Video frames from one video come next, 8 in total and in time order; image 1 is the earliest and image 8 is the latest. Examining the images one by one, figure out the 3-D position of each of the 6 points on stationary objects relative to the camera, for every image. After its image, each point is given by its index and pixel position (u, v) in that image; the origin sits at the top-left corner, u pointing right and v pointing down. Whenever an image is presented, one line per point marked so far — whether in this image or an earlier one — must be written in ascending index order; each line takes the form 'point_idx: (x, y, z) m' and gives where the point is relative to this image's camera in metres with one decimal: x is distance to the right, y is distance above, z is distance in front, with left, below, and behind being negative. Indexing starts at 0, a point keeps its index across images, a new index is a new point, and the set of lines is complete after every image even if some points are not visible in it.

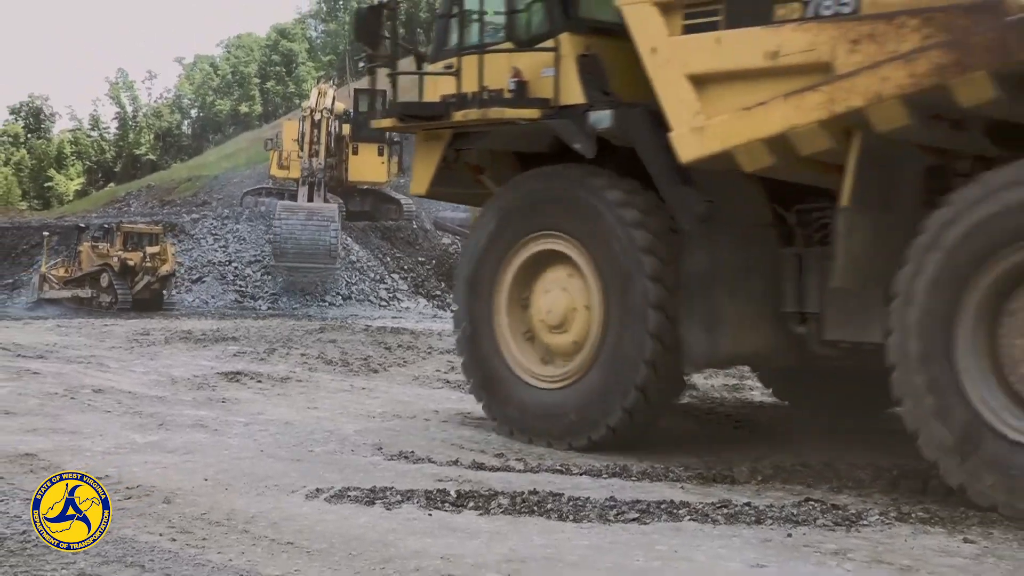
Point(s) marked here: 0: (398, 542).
0: (-0.4, -0.9, +3.4) m
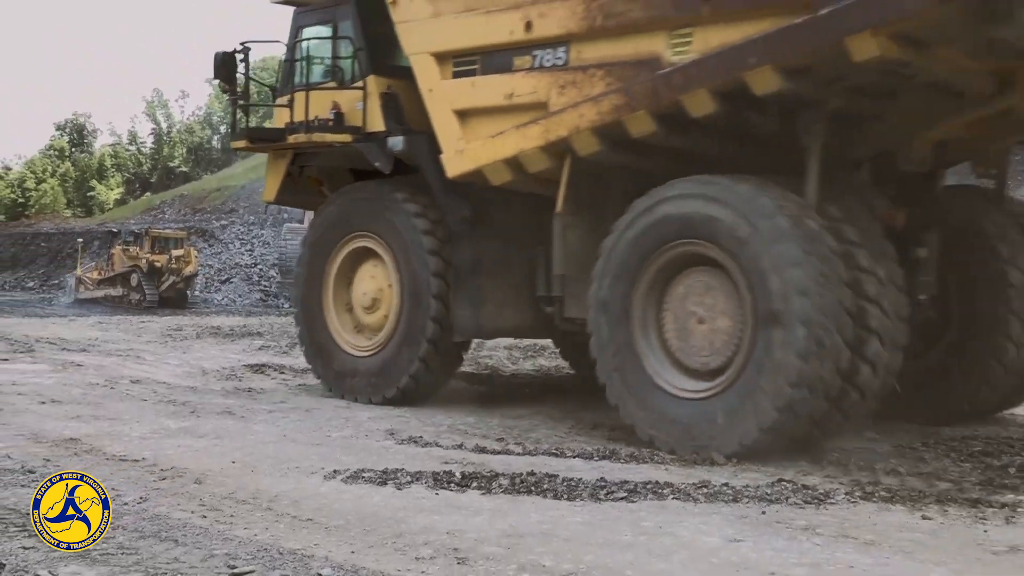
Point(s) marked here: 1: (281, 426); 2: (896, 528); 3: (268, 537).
0: (-0.4, -0.9, +3.7) m
1: (-1.2, -0.7, +4.9) m
2: (+1.5, -1.0, +3.7) m
3: (-0.9, -1.0, +3.5) m
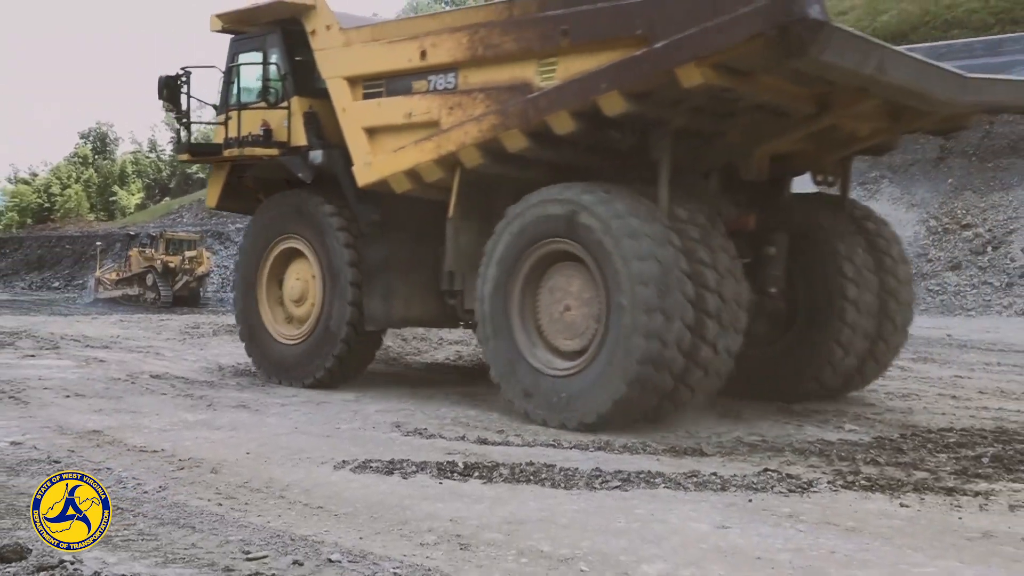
0: (-0.4, -0.9, +4.0) m
1: (-1.2, -0.7, +5.1) m
2: (+1.5, -1.0, +3.9) m
3: (-0.9, -1.0, +3.8) m
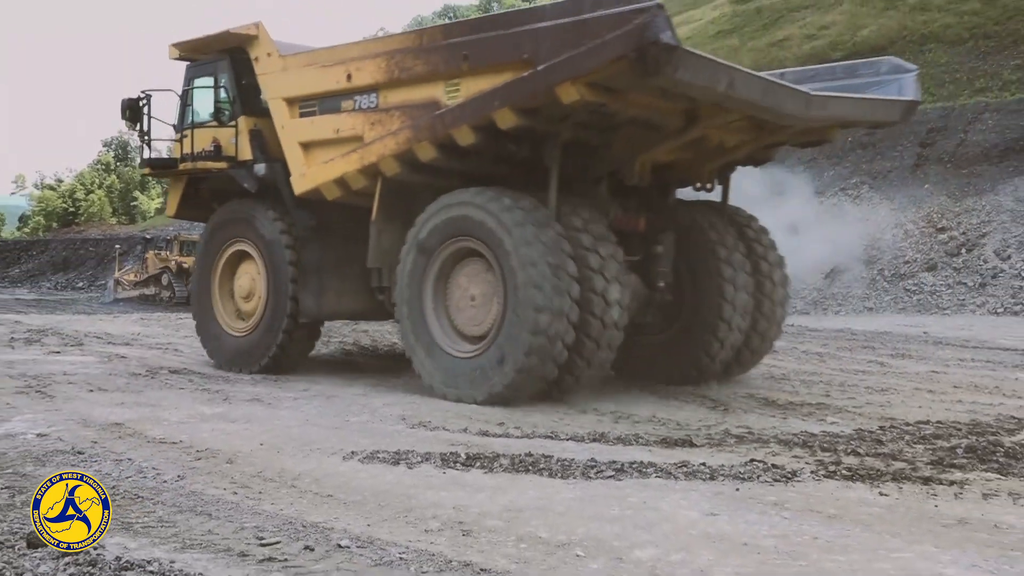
0: (-0.4, -0.9, +4.2) m
1: (-1.2, -0.7, +5.3) m
2: (+1.5, -1.0, +4.1) m
3: (-0.9, -1.0, +4.0) m
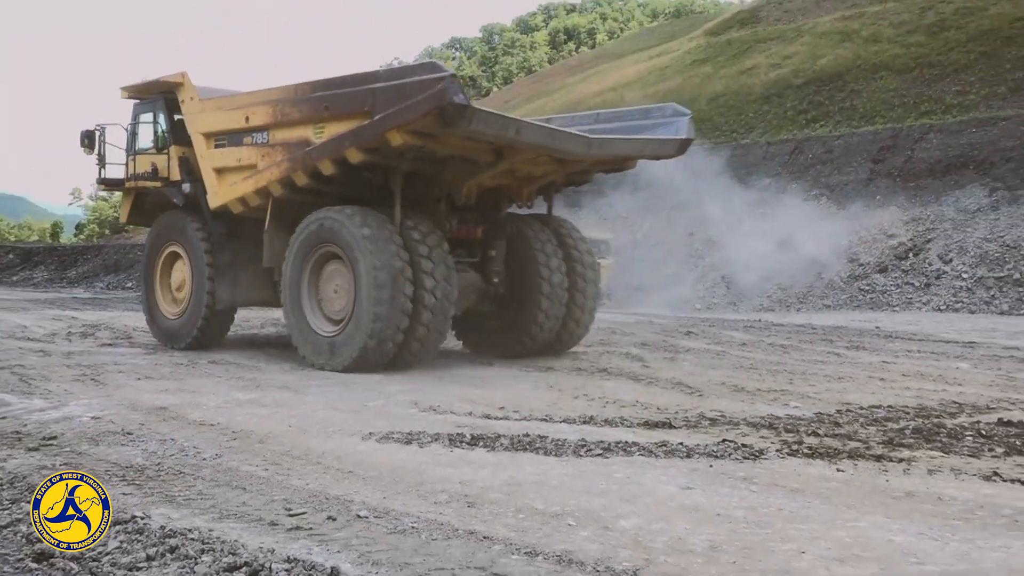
0: (-0.4, -0.9, +4.7) m
1: (-1.2, -0.7, +5.9) m
2: (+1.5, -1.0, +4.7) m
3: (-0.9, -1.0, +4.6) m
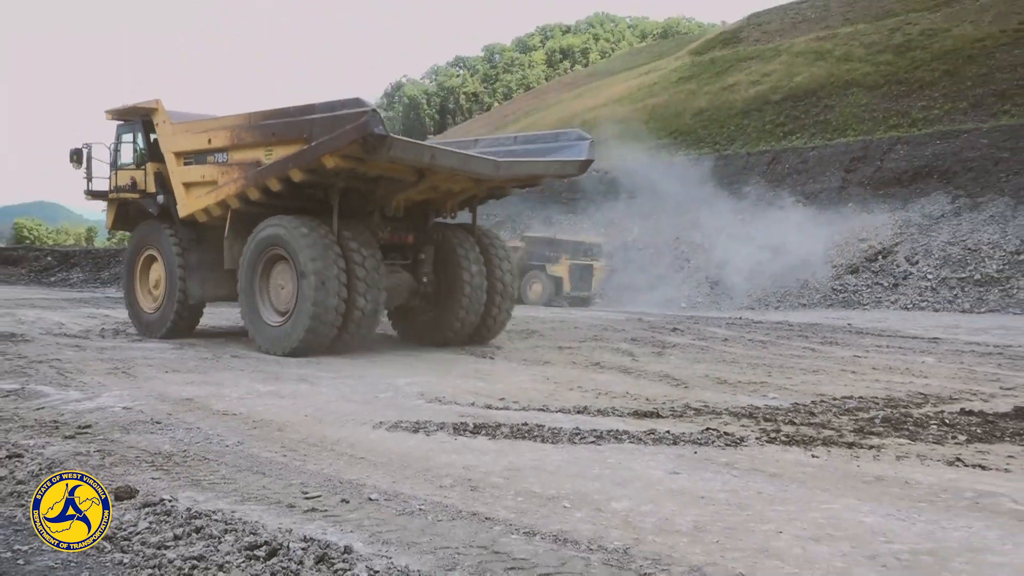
0: (-0.4, -0.9, +5.2) m
1: (-1.2, -0.7, +6.3) m
2: (+1.5, -1.0, +5.1) m
3: (-0.9, -1.0, +5.0) m
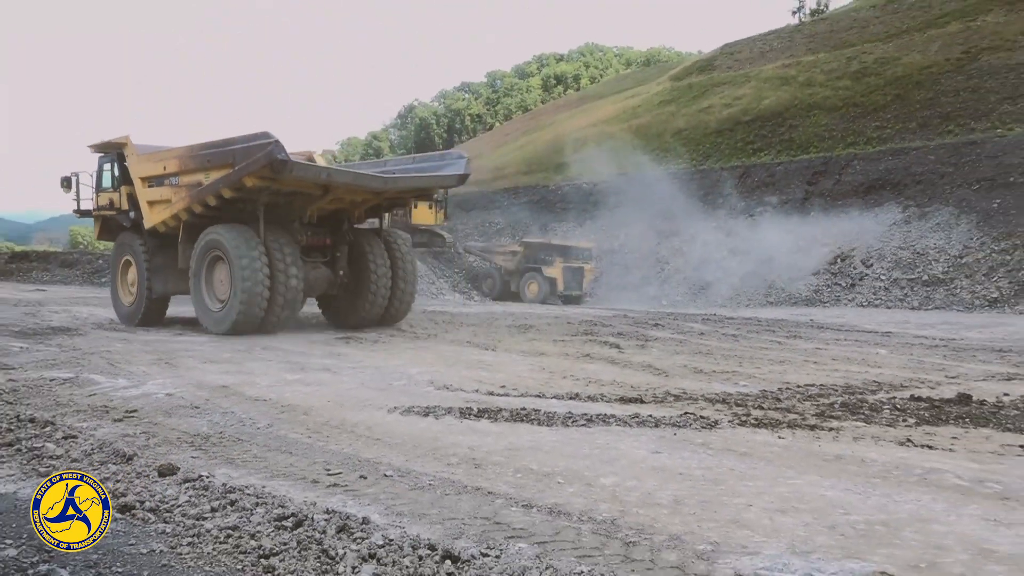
0: (-0.4, -0.9, +5.8) m
1: (-1.2, -0.7, +6.9) m
2: (+1.5, -1.0, +5.7) m
3: (-1.0, -1.0, +5.6) m
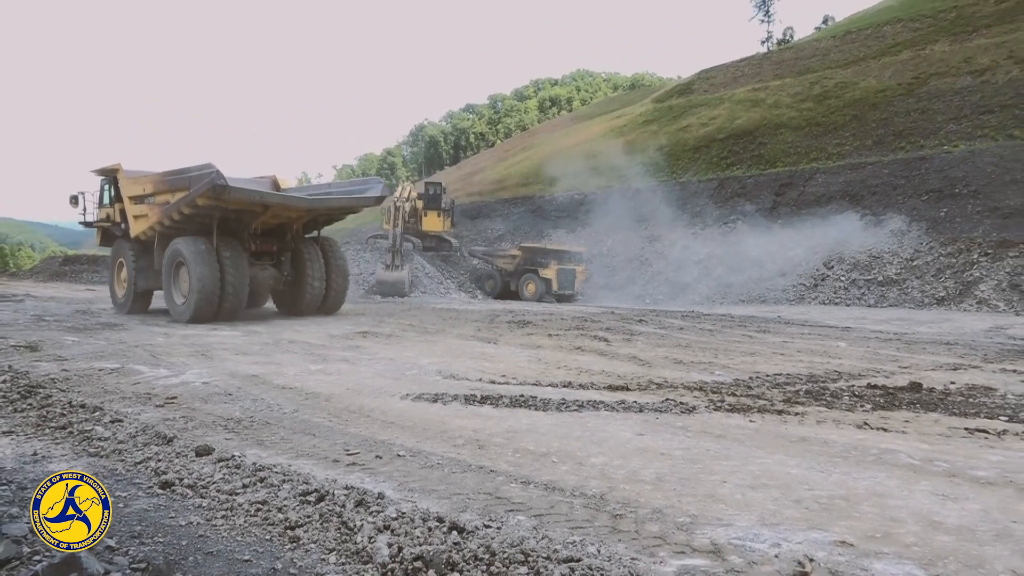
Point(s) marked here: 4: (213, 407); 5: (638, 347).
0: (-0.4, -0.9, +6.5) m
1: (-1.2, -0.7, +7.6) m
2: (+1.5, -0.9, +6.4) m
3: (-1.0, -1.0, +6.3) m
4: (-2.1, -0.8, +6.5) m
5: (+1.3, -0.6, +8.7) m
